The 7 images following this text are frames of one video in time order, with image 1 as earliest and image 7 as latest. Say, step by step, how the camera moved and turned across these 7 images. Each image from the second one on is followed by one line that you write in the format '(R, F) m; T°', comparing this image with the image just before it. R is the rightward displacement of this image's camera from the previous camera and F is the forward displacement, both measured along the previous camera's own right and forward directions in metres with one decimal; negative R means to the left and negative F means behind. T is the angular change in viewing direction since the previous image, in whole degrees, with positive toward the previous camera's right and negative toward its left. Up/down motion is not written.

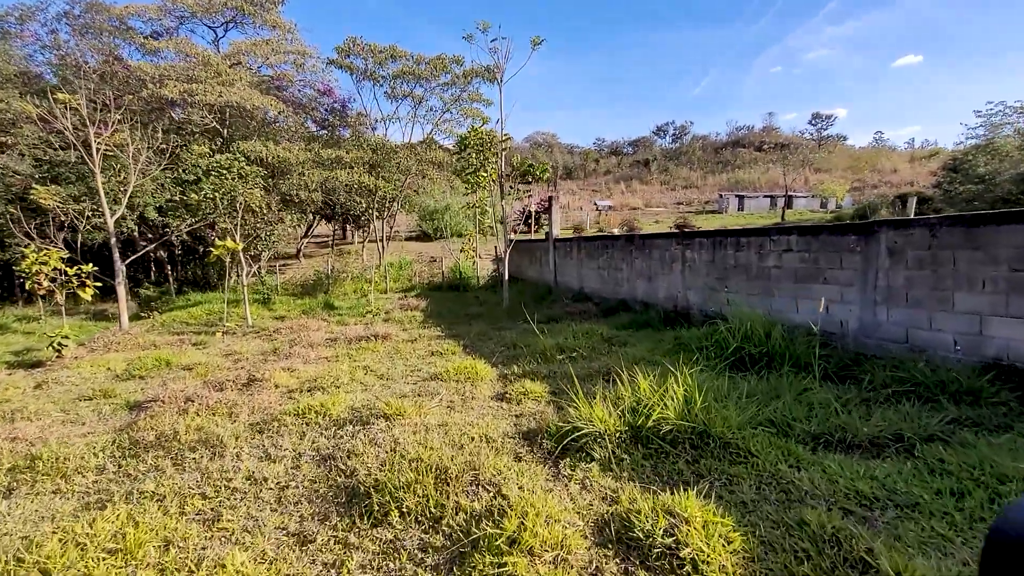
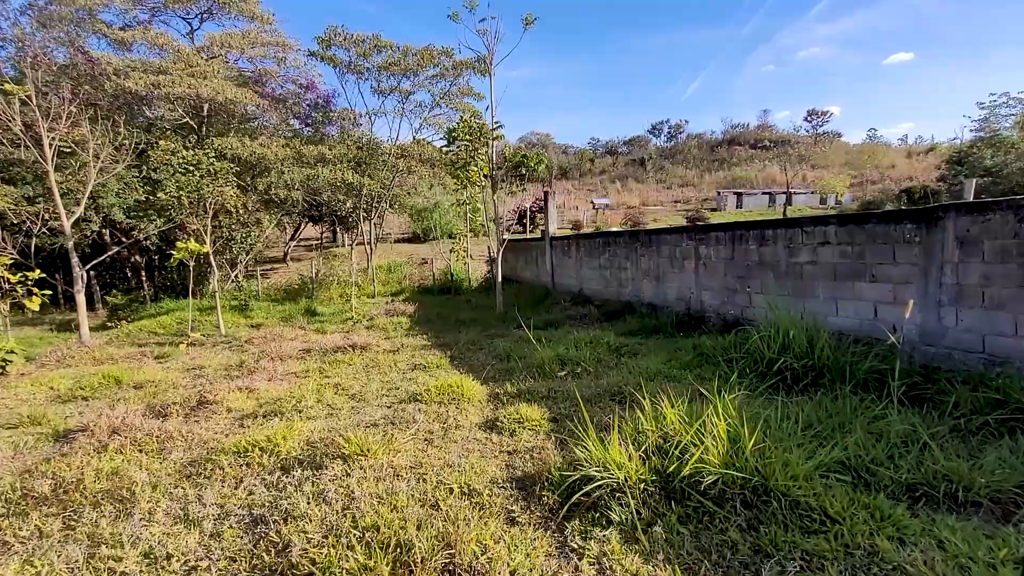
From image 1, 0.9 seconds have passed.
(0.0, +0.5) m; 0°
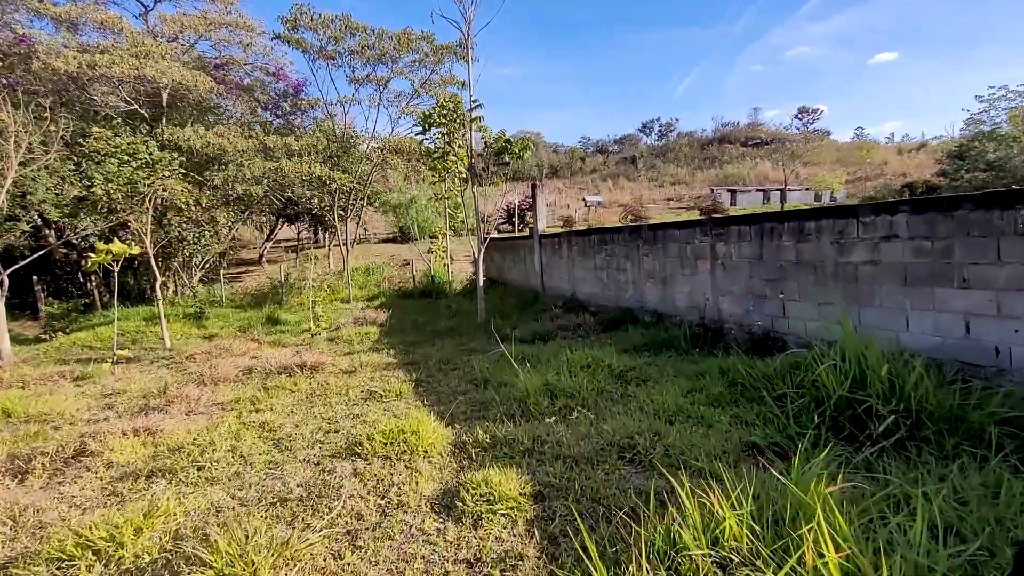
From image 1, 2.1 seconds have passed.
(+0.1, +0.7) m; +1°
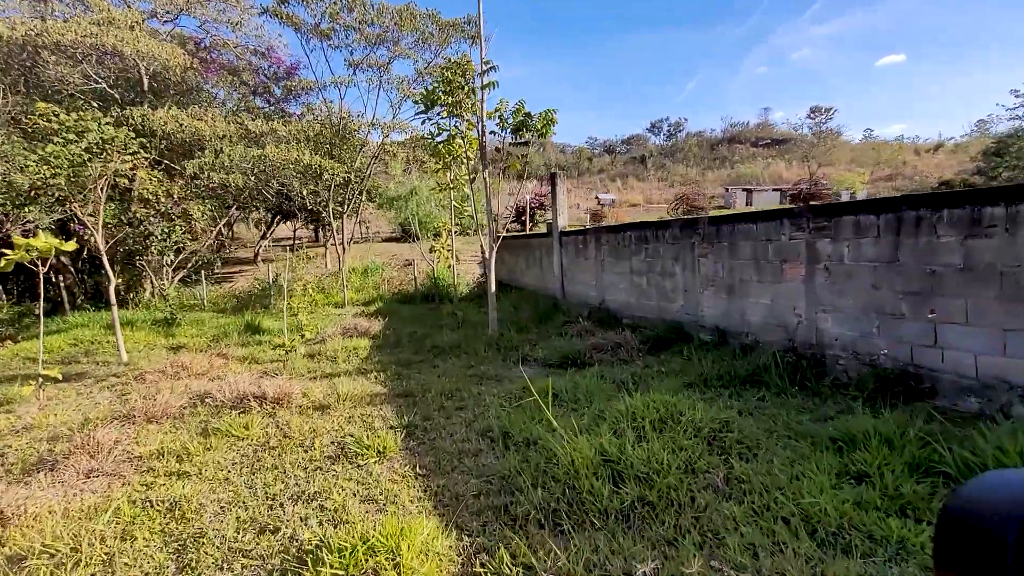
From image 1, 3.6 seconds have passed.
(-0.1, +0.9) m; -1°
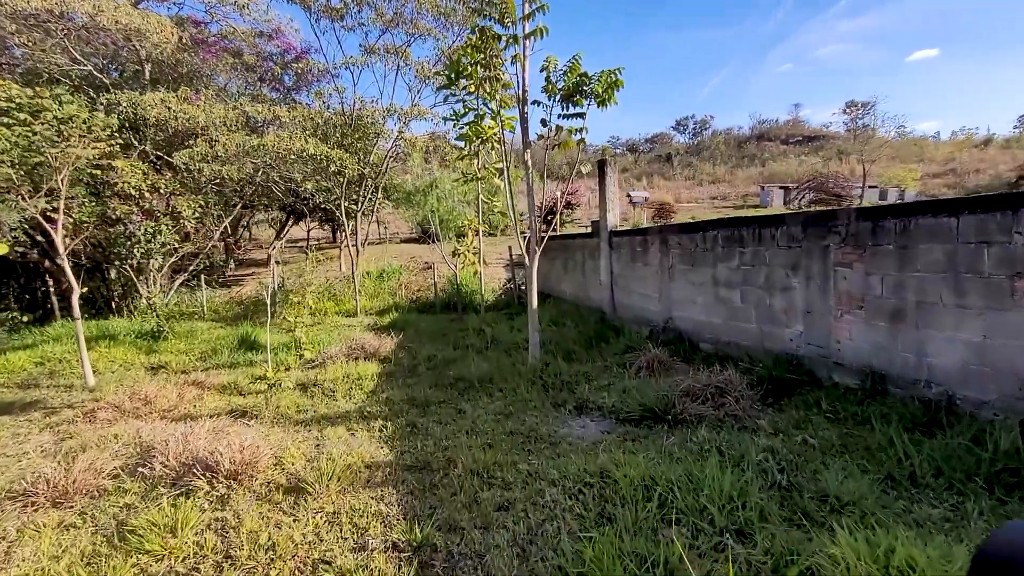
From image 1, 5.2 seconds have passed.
(-0.2, +0.9) m; -2°
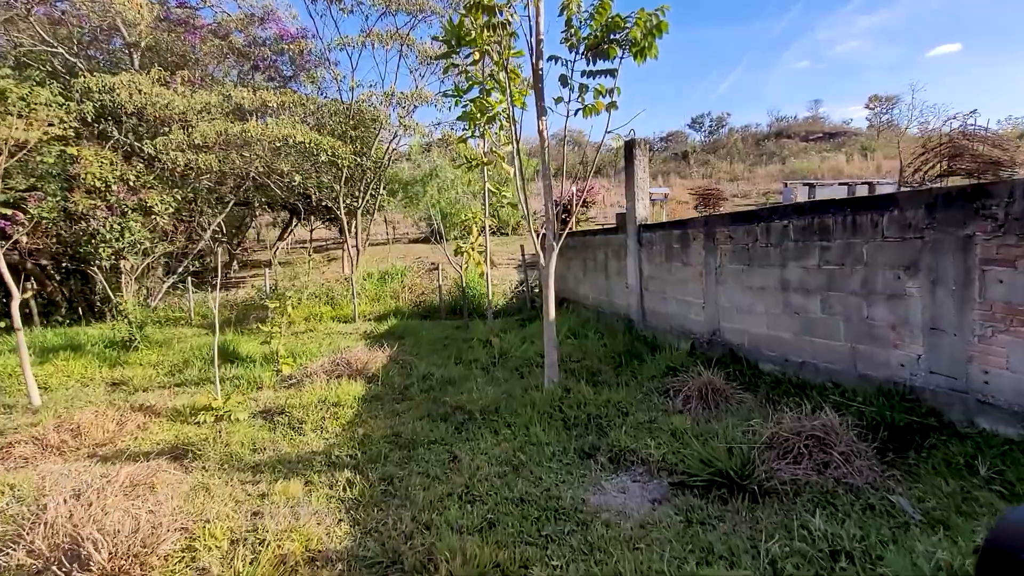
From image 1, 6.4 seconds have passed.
(0.0, +0.7) m; -2°
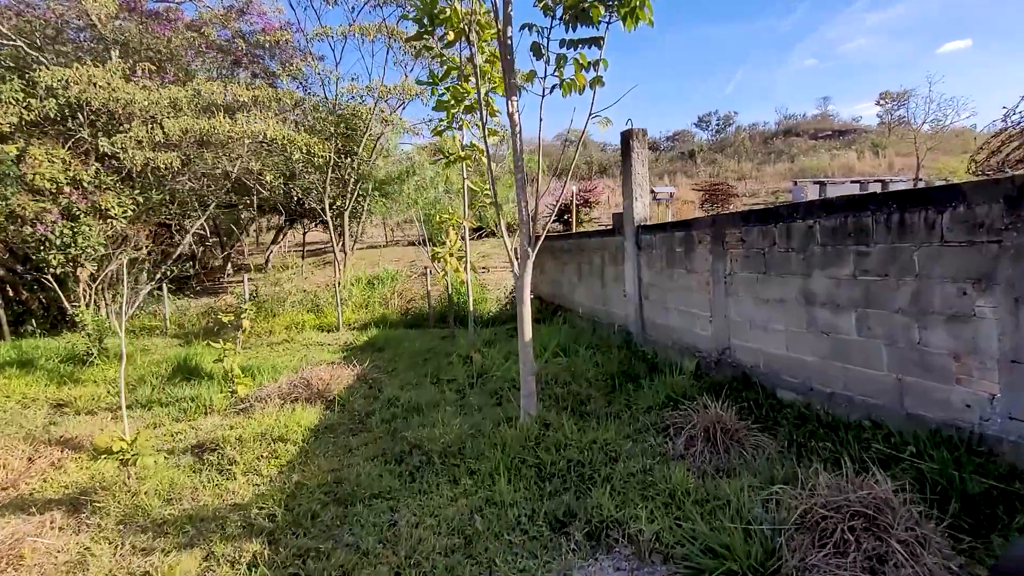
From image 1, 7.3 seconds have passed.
(+0.2, +0.4) m; -1°
